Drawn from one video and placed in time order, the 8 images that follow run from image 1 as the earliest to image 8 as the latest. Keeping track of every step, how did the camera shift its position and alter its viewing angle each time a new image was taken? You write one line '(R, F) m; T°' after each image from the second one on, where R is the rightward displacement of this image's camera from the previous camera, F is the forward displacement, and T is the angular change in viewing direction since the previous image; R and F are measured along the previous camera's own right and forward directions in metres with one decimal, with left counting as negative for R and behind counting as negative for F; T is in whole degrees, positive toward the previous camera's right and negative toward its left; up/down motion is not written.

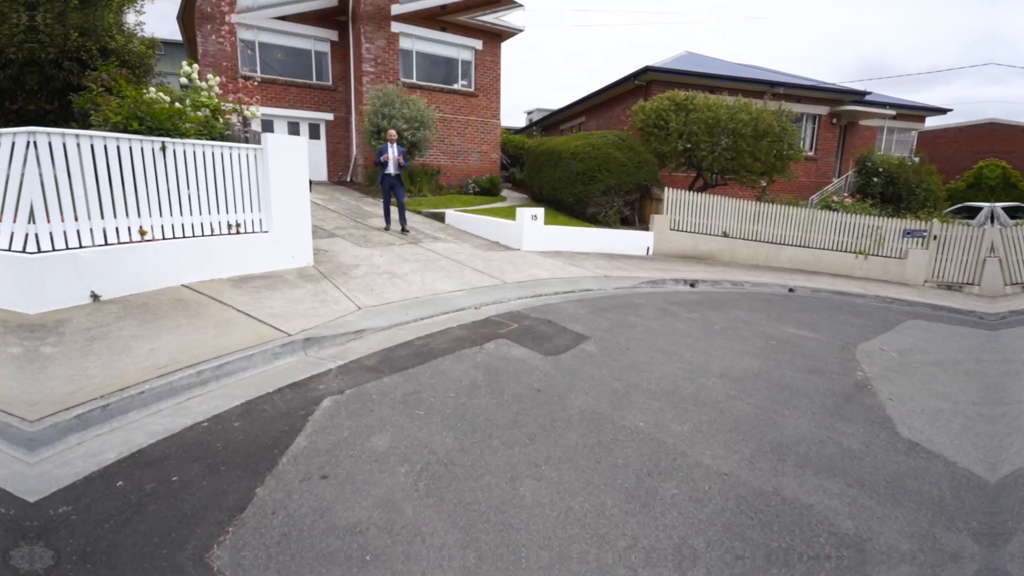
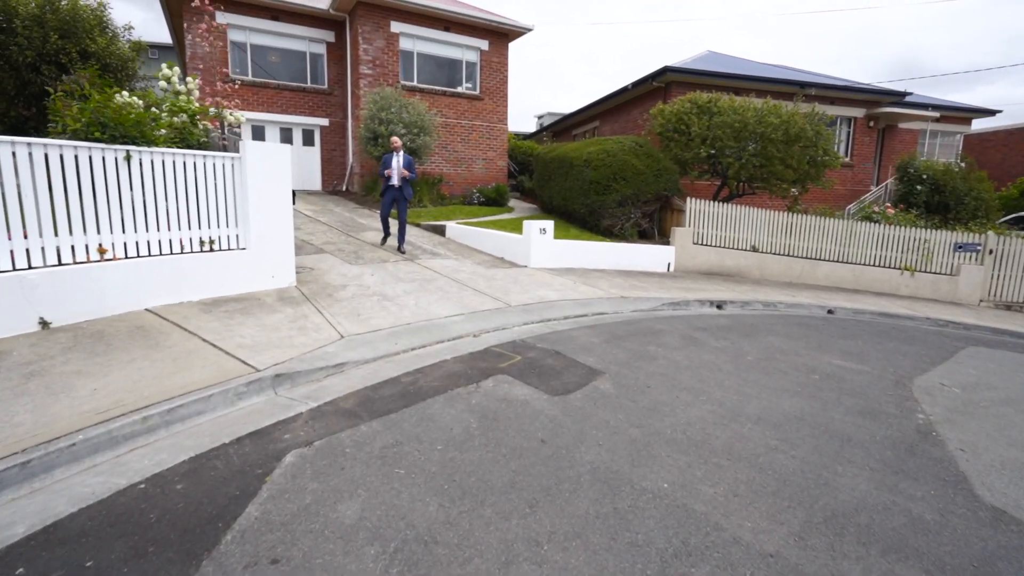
(+0.1, +0.6) m; -1°
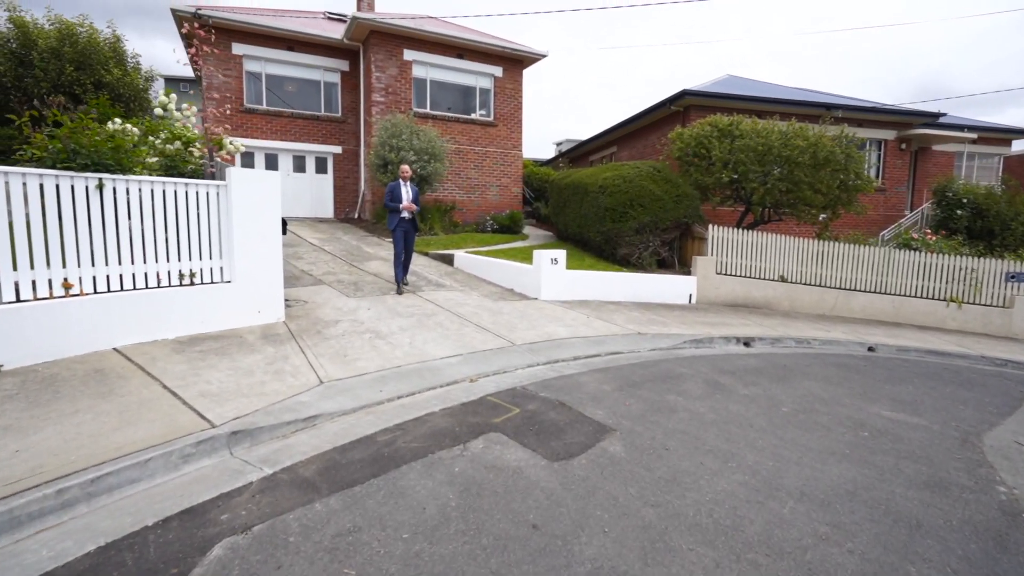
(+0.2, +0.6) m; -2°
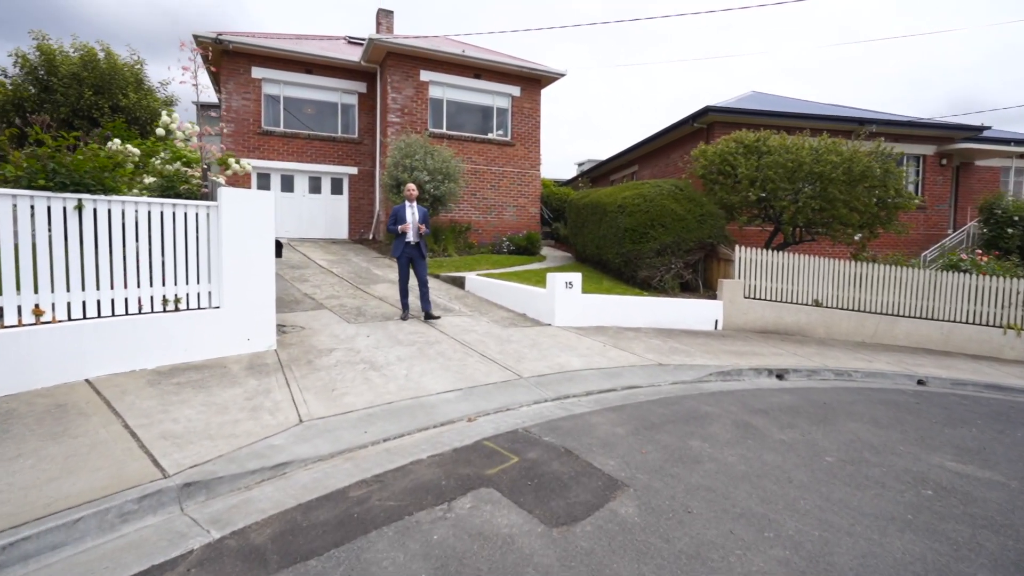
(+0.2, +0.5) m; -3°
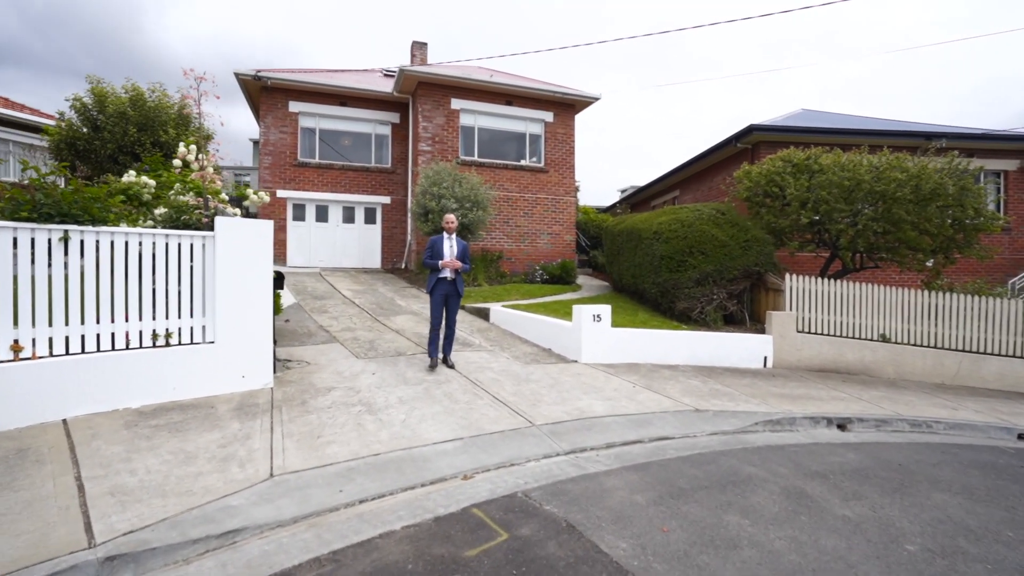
(+0.4, +0.6) m; -5°
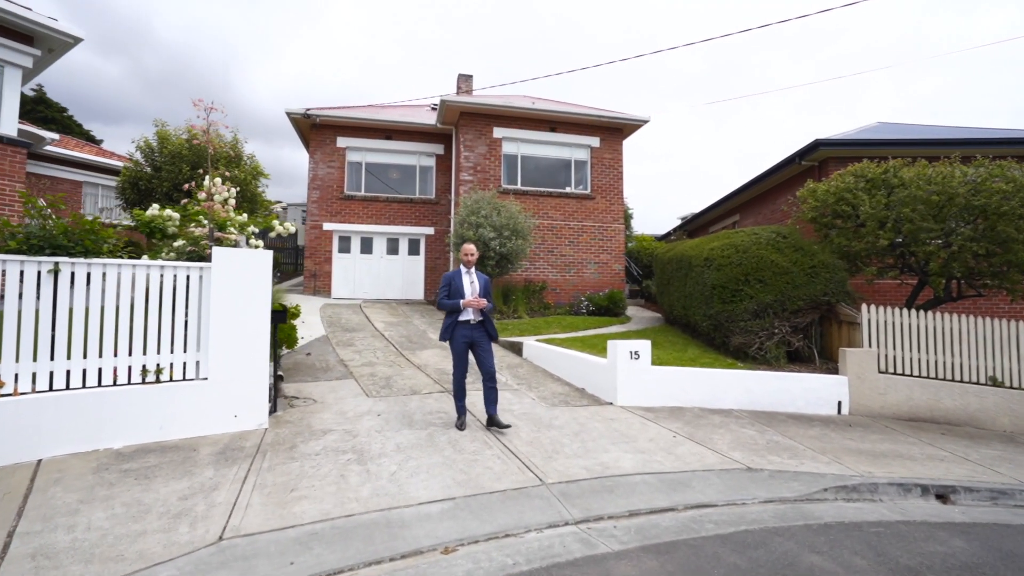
(+0.5, +0.7) m; -7°
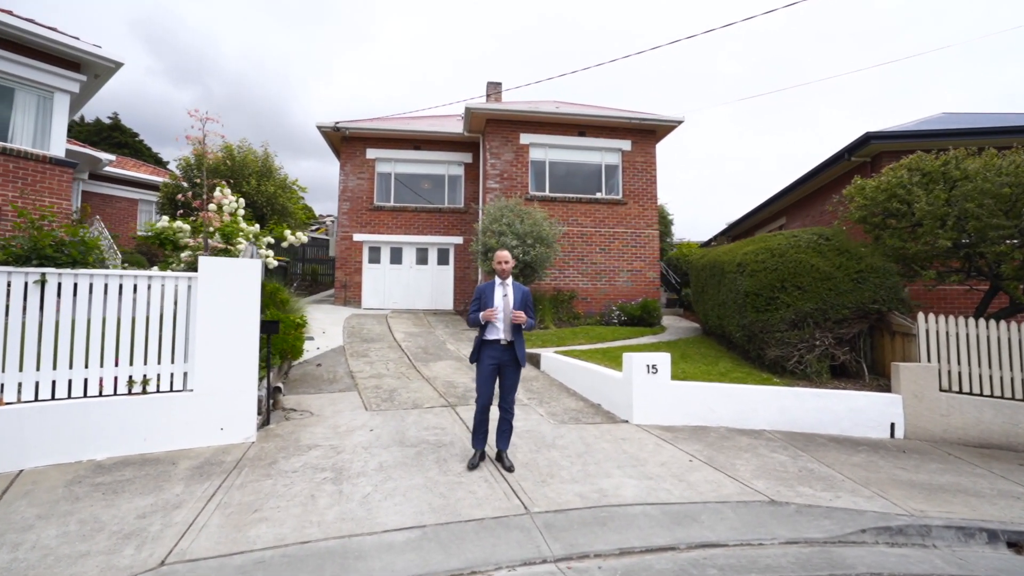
(+0.6, +0.4) m; -6°
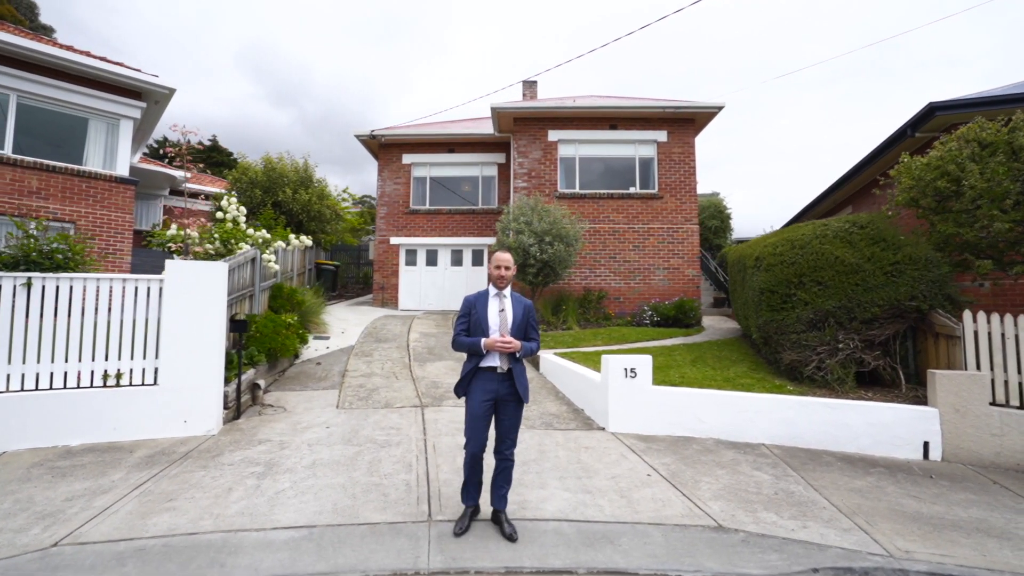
(+1.4, +0.3) m; -9°
